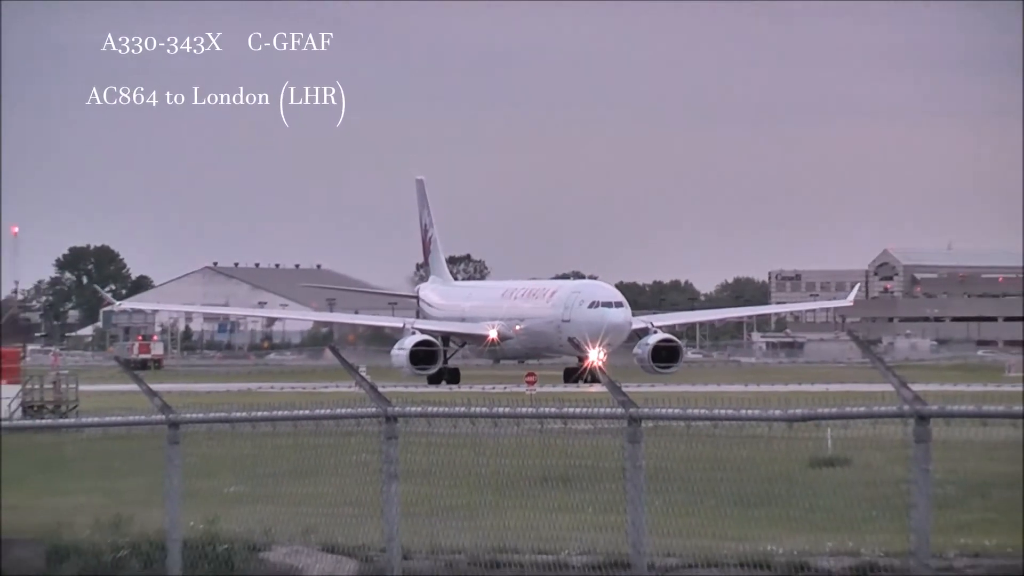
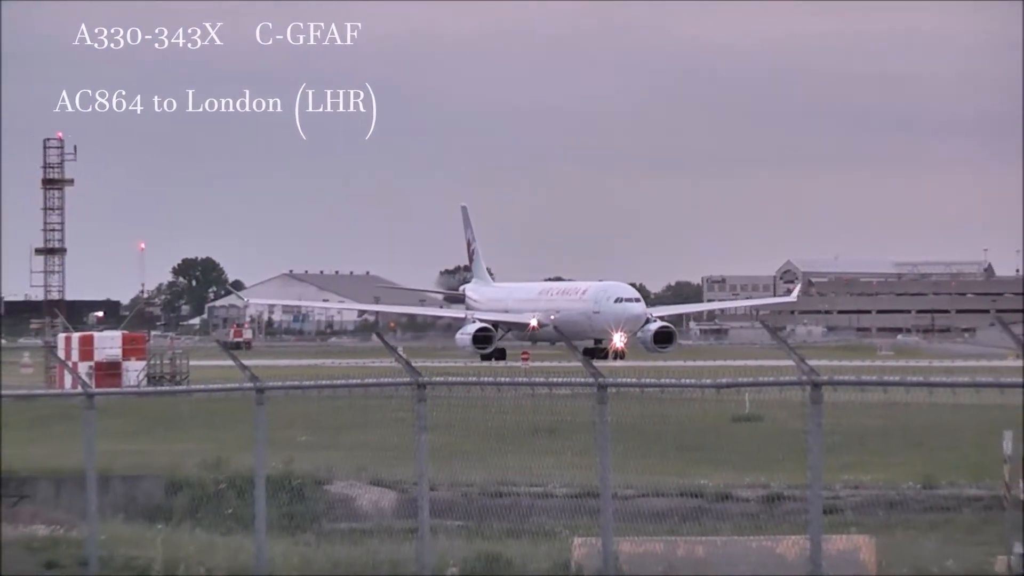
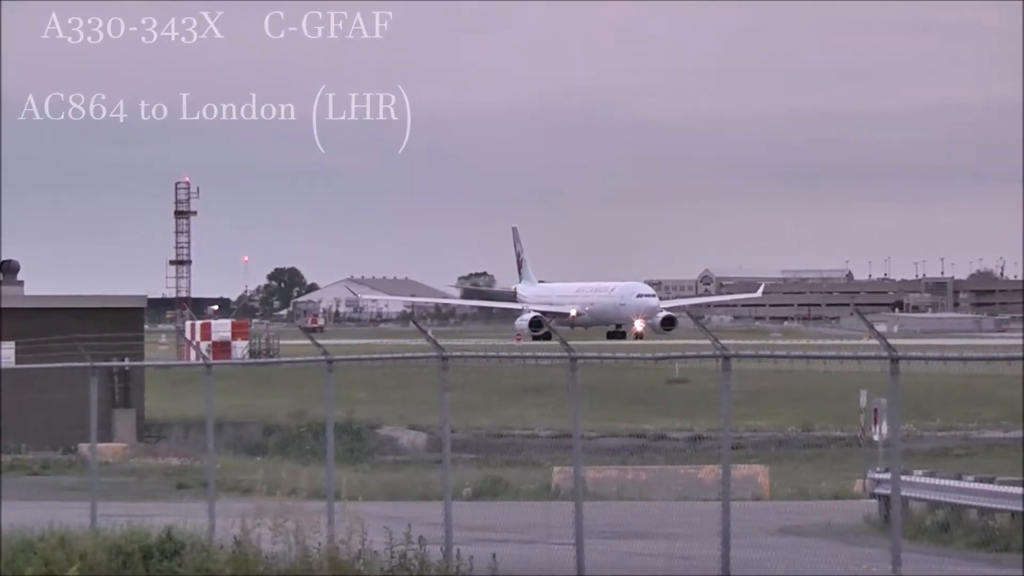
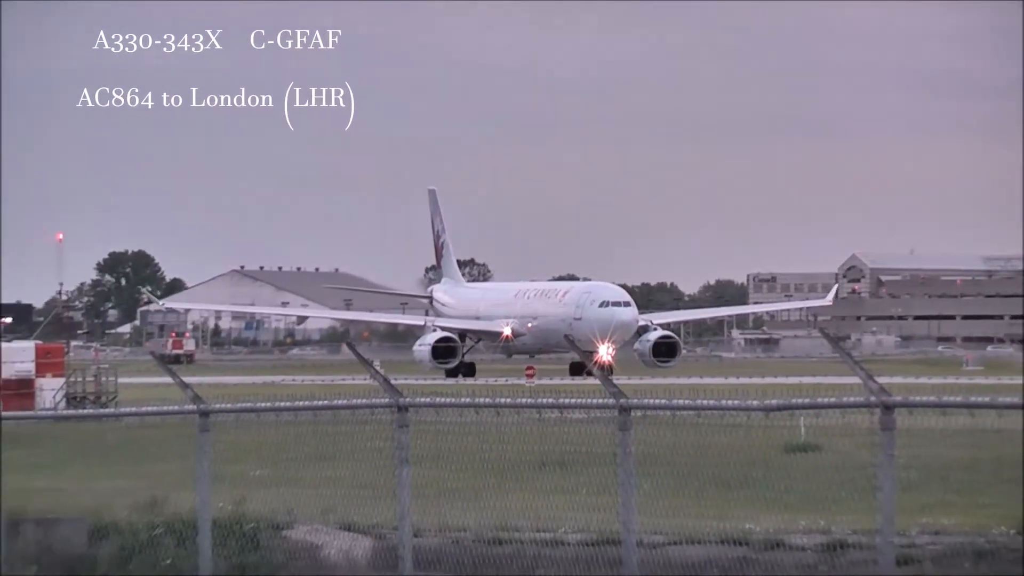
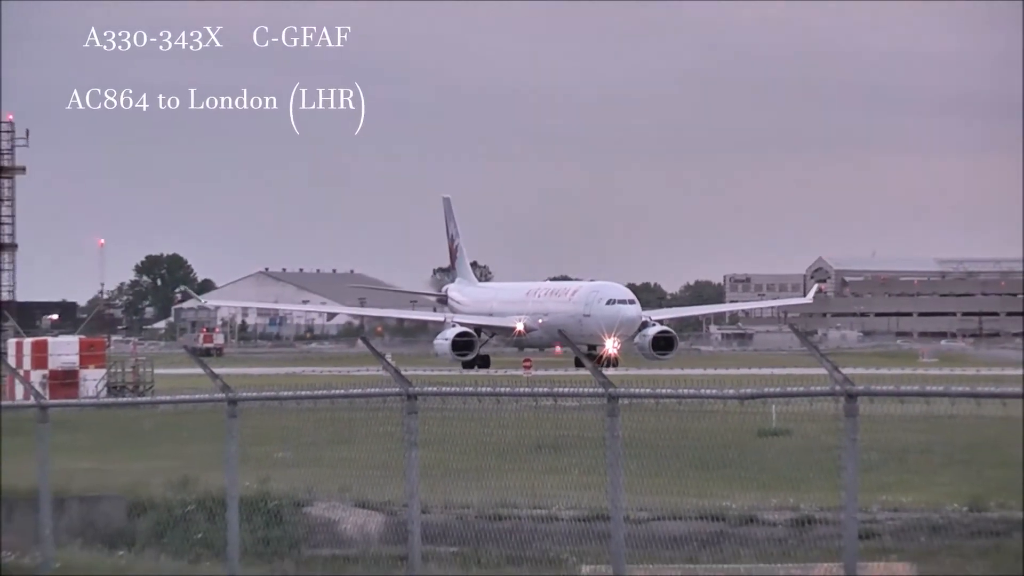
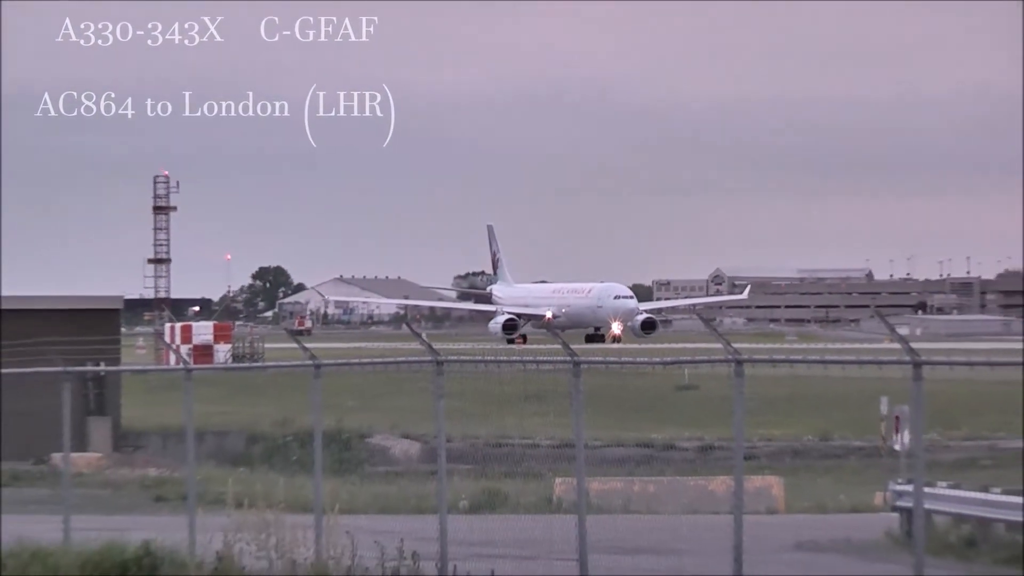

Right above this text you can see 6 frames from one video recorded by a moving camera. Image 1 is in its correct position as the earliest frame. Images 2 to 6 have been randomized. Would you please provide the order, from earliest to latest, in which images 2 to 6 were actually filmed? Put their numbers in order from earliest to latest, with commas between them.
4, 5, 2, 6, 3
